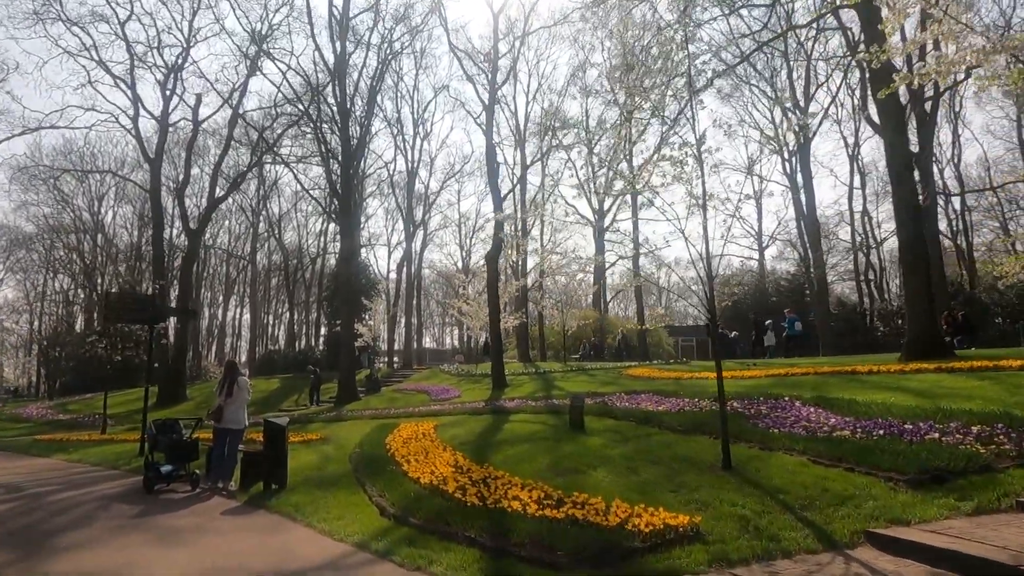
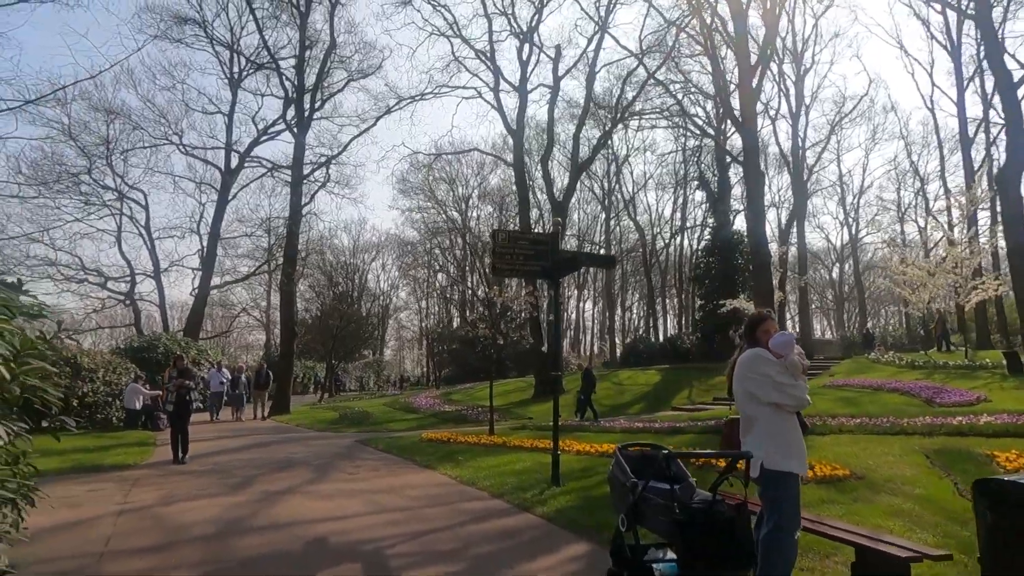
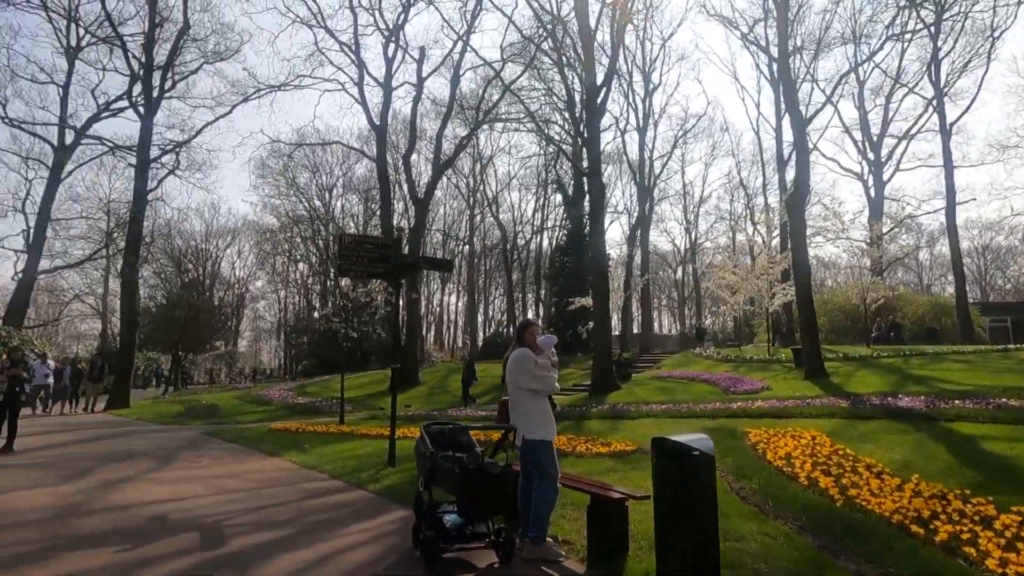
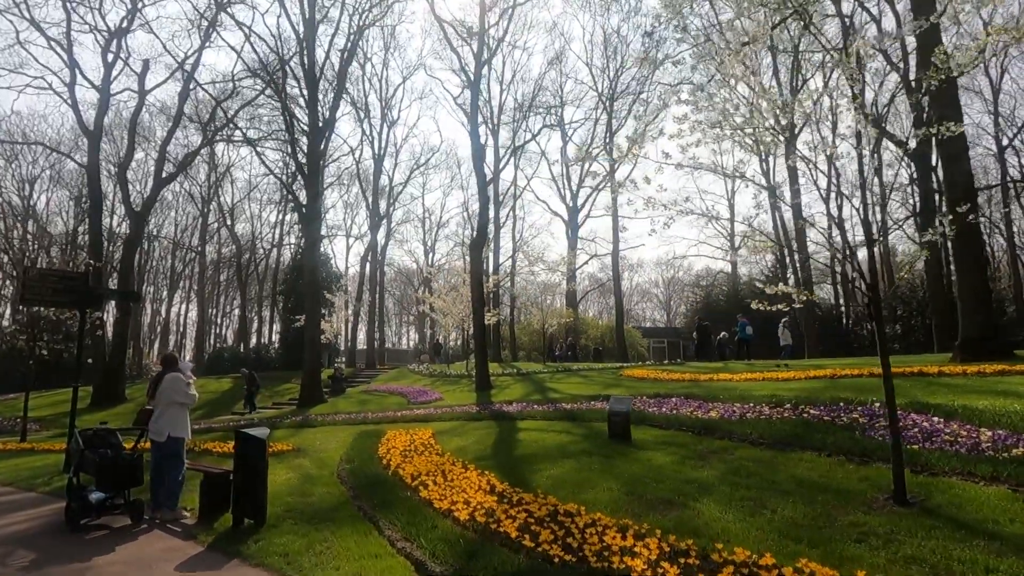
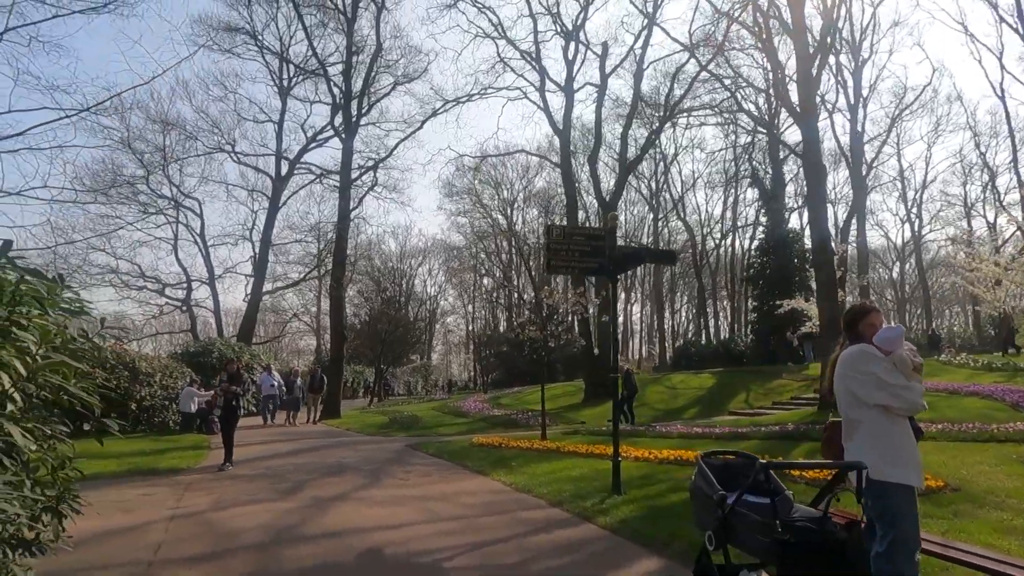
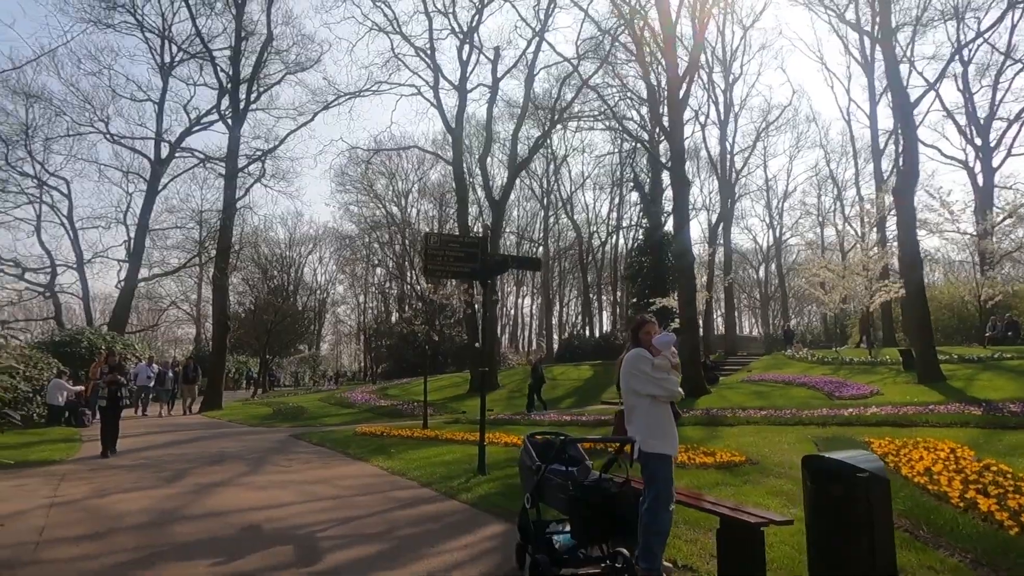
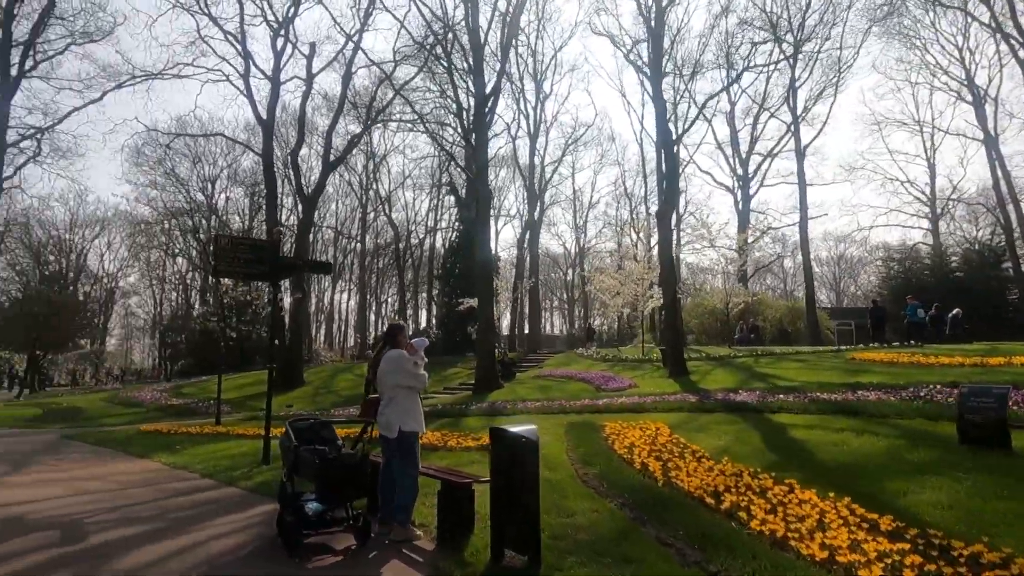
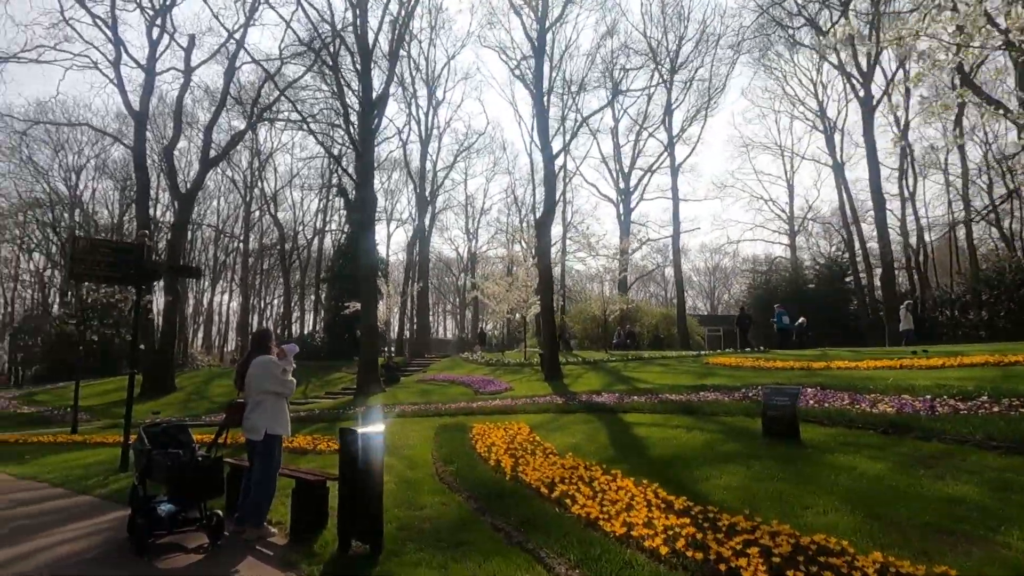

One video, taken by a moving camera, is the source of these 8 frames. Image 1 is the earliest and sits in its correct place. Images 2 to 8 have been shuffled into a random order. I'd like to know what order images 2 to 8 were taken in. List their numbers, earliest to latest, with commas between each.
4, 8, 7, 3, 6, 2, 5
